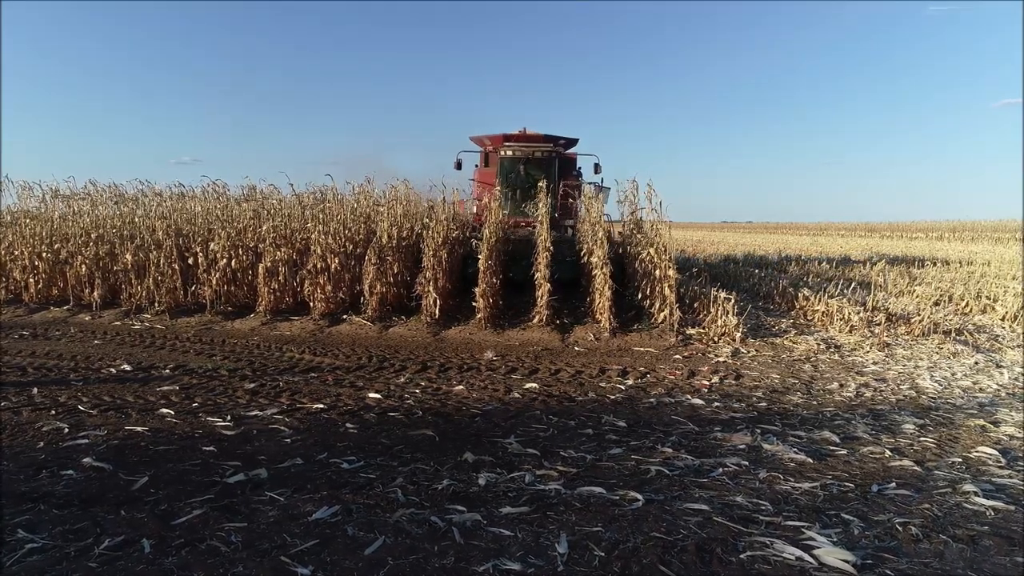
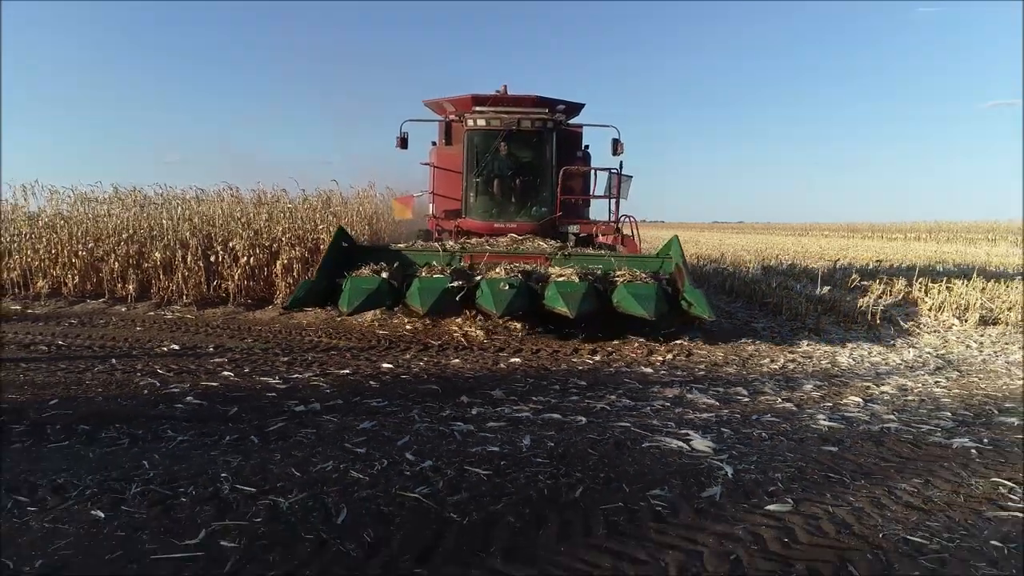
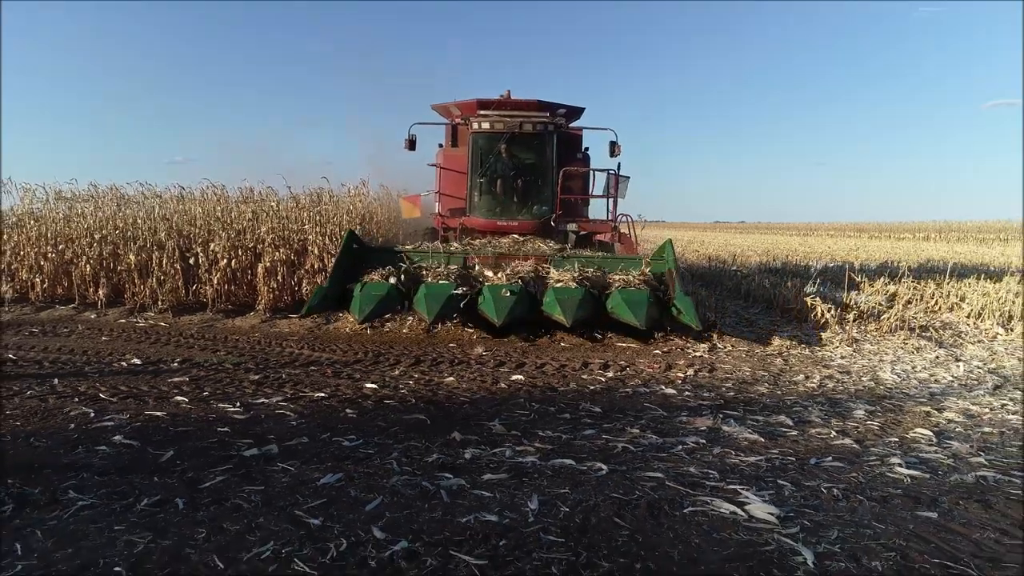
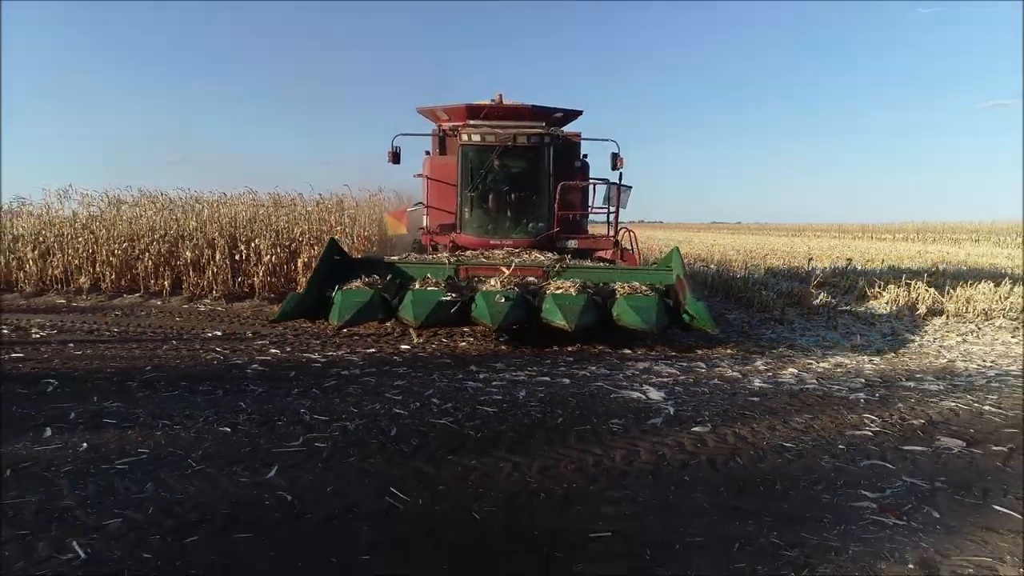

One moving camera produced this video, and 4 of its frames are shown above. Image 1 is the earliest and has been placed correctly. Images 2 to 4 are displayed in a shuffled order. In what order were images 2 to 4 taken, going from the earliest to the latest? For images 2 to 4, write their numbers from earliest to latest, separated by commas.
3, 2, 4
